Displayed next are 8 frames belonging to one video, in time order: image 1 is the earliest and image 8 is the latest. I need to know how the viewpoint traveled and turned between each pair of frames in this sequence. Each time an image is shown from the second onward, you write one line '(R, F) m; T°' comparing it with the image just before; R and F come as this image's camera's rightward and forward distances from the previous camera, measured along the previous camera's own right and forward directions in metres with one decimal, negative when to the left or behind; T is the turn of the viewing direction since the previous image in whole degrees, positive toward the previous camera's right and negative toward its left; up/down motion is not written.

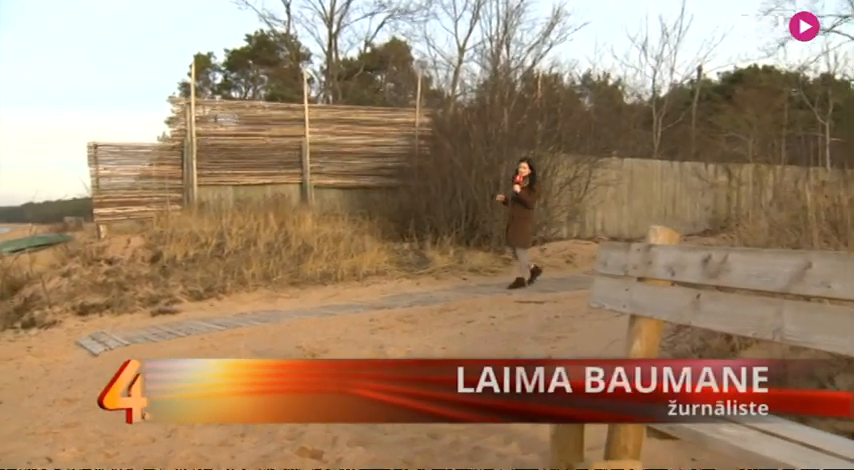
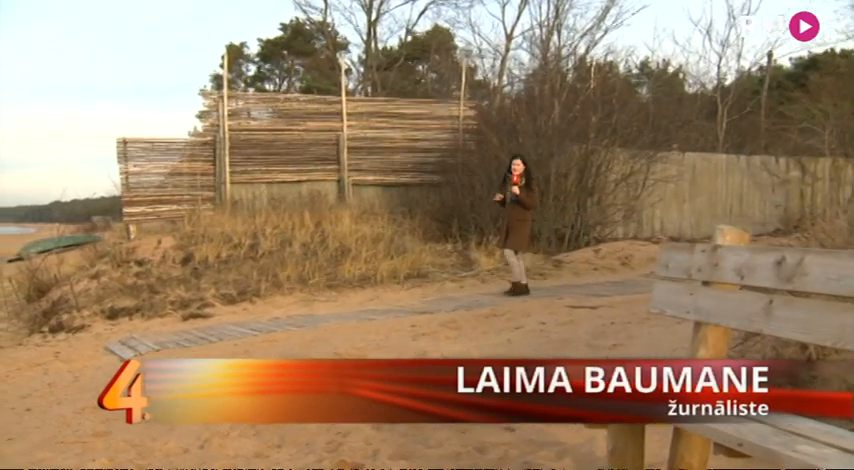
(-0.2, +0.7) m; -2°
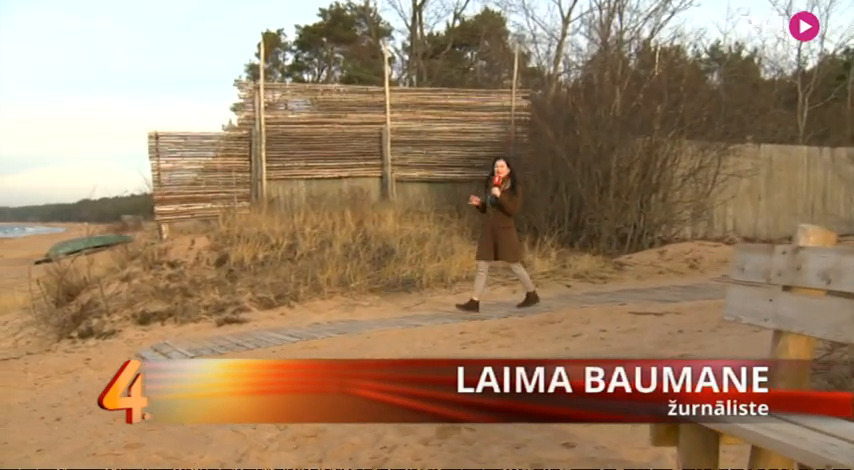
(-0.3, +0.7) m; -2°
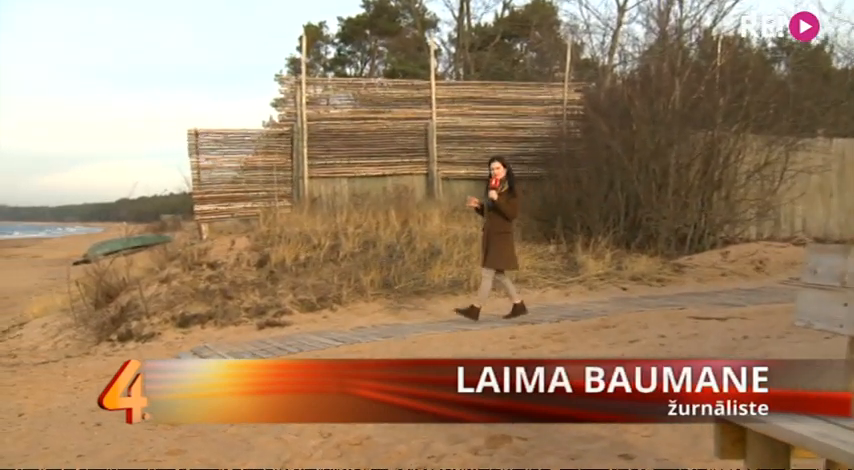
(-0.3, +0.4) m; -2°
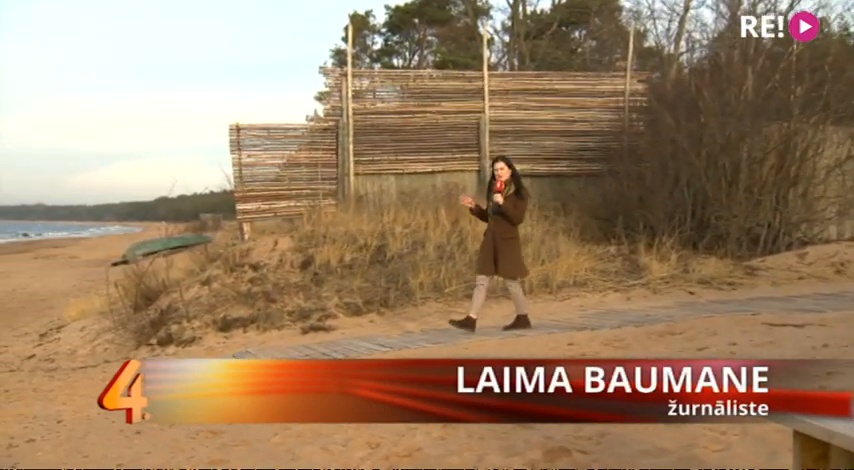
(-0.3, +0.5) m; -2°
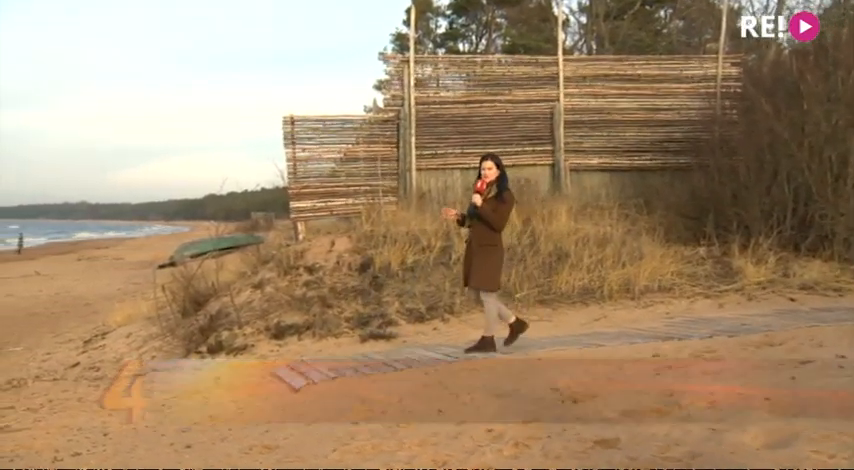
(-0.5, +0.7) m; -2°
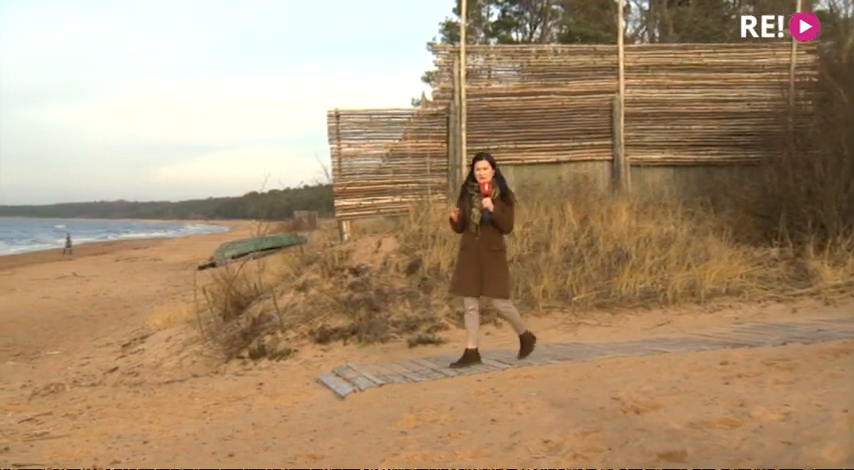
(-0.3, +0.4) m; -2°
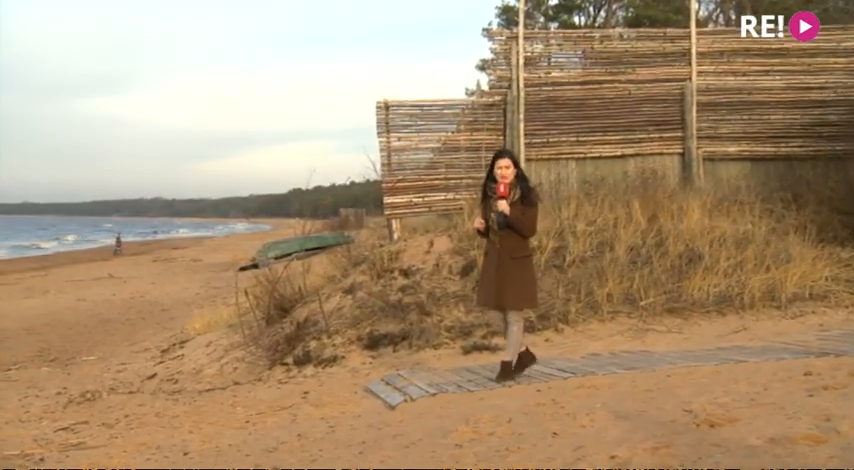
(-0.4, +0.5) m; -2°
